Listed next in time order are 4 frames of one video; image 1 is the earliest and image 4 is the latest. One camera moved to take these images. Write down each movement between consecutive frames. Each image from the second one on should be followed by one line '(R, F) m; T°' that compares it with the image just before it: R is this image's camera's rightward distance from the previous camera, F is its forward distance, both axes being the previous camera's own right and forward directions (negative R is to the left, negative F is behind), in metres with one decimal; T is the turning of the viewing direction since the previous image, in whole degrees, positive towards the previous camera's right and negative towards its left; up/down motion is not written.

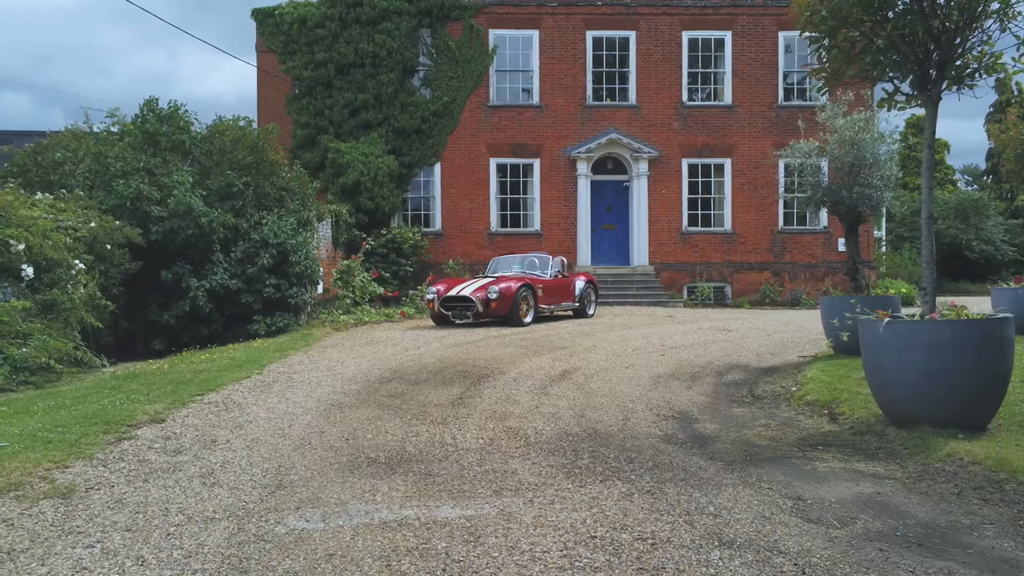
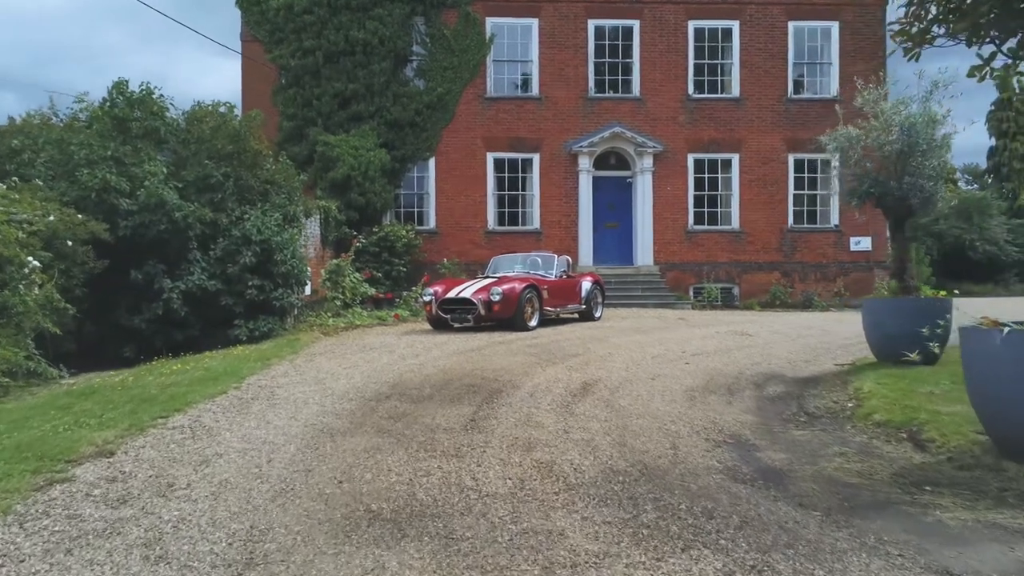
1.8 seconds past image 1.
(-0.3, +1.3) m; +1°
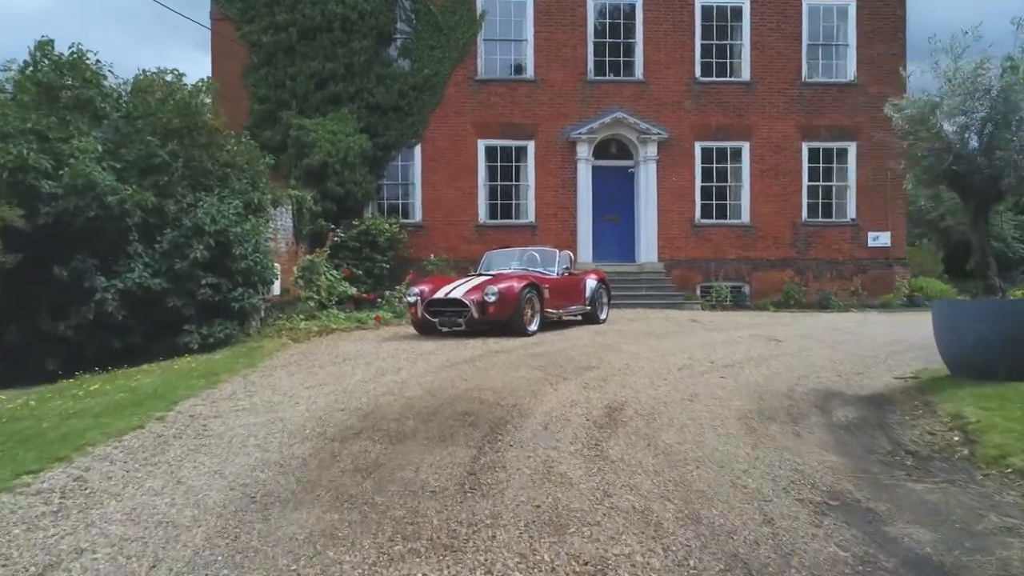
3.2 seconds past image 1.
(-0.2, +2.1) m; +1°
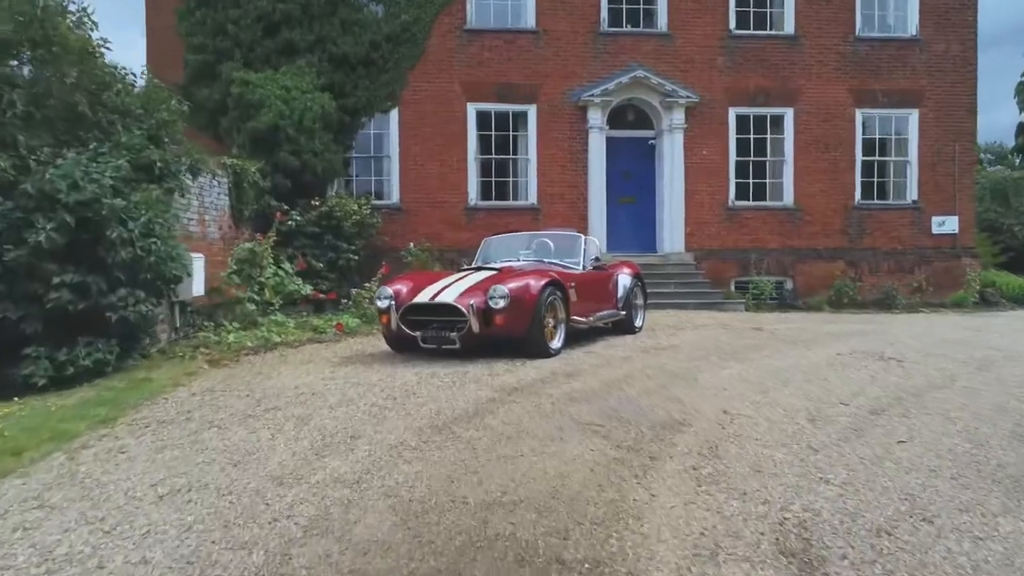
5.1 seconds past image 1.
(-0.5, +4.3) m; +2°
